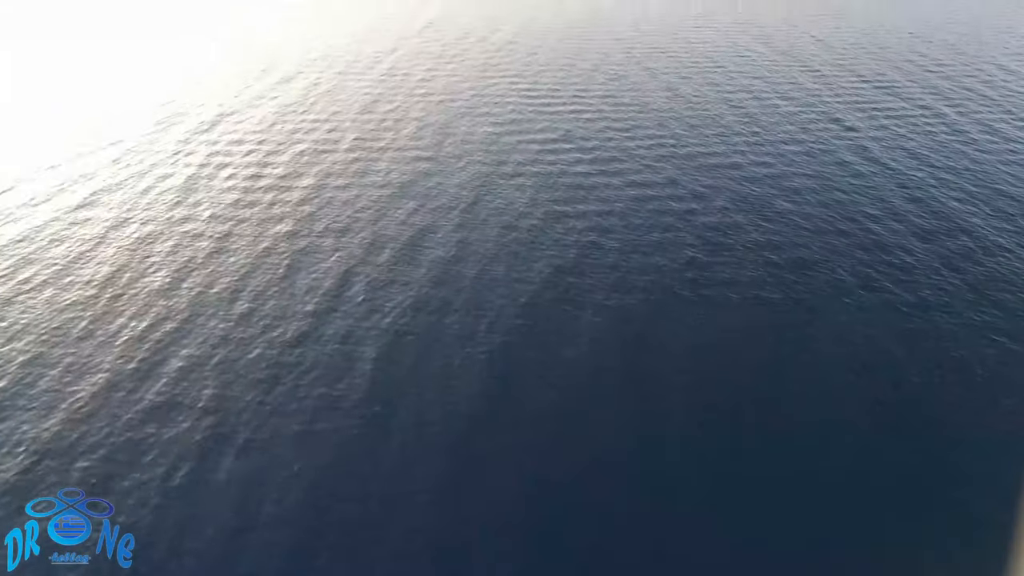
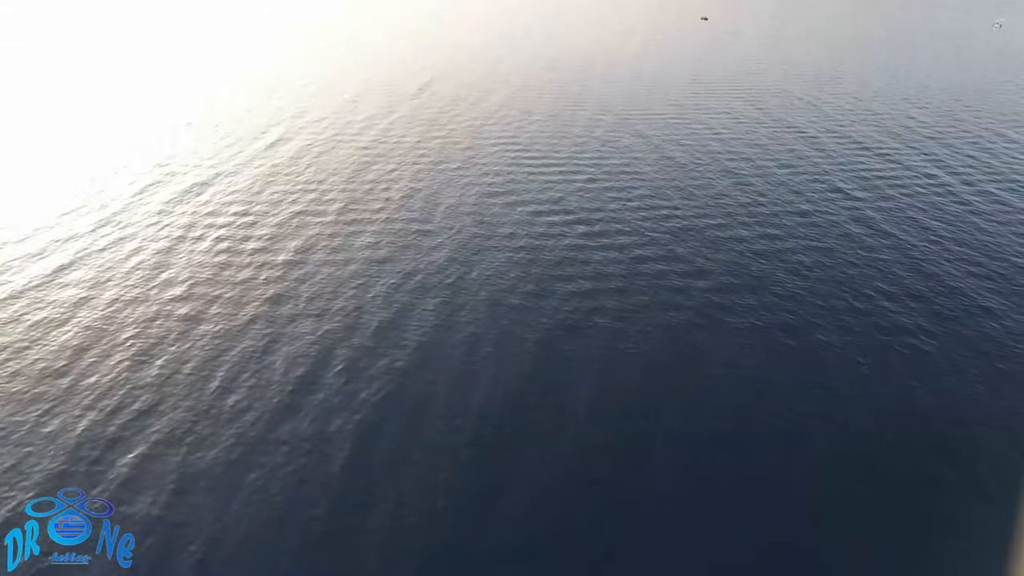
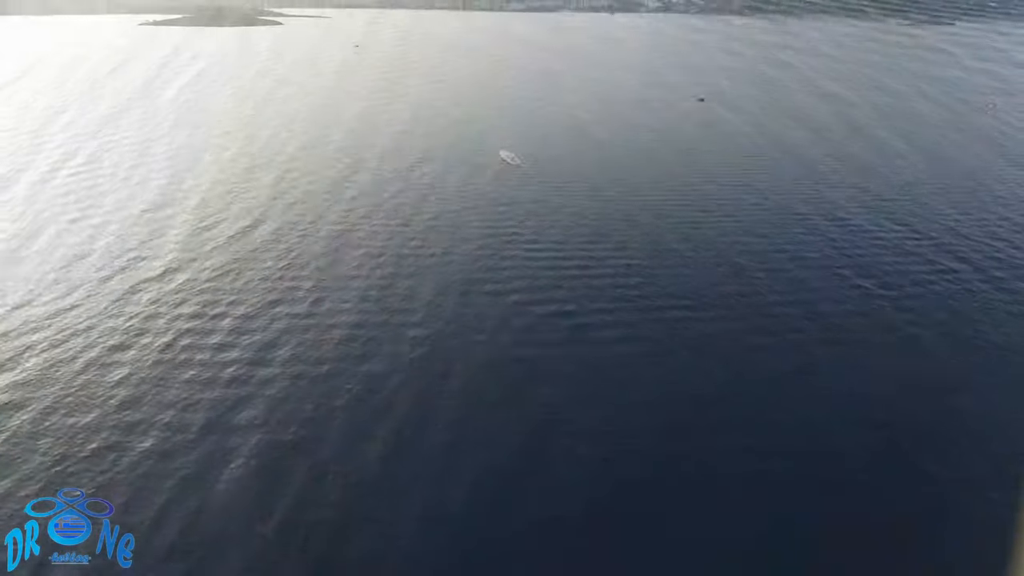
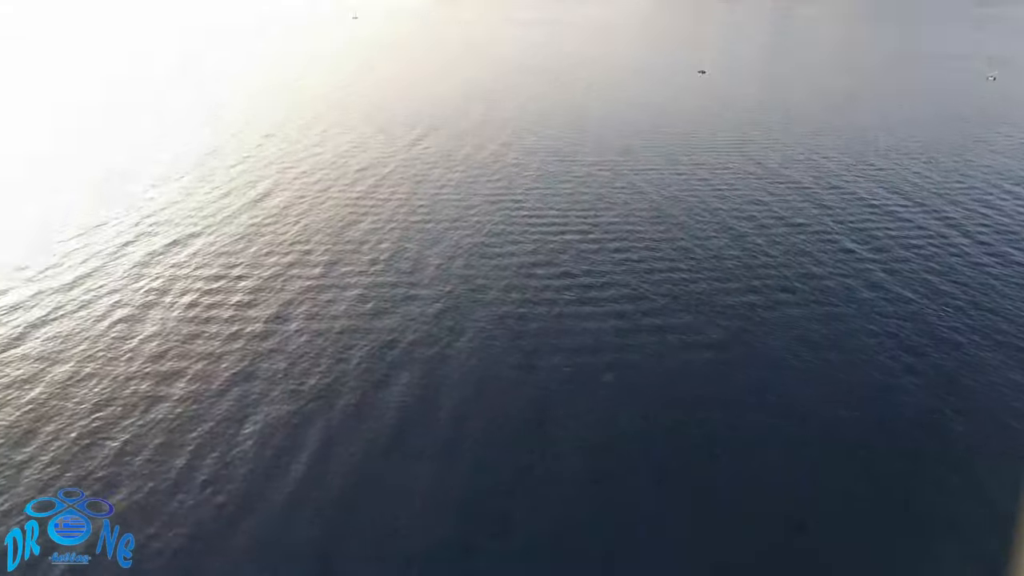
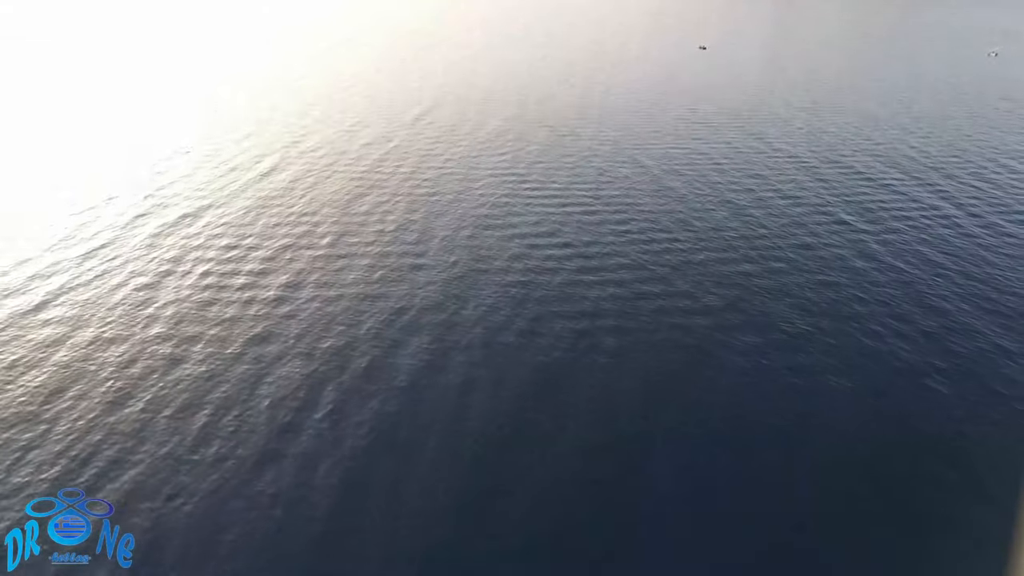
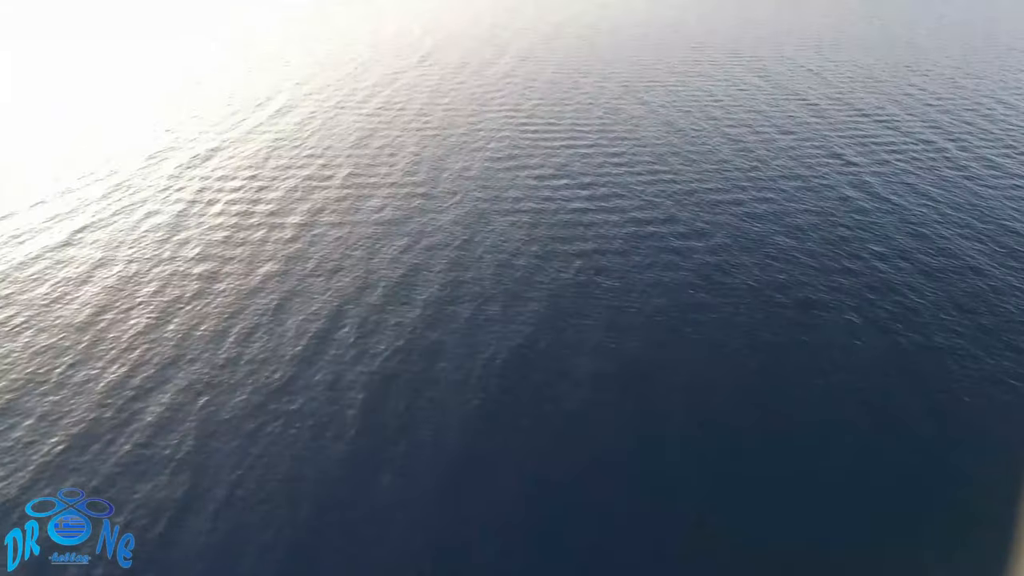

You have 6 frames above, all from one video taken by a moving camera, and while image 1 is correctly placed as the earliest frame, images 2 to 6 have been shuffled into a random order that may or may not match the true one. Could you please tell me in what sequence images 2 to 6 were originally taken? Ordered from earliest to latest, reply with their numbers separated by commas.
6, 2, 5, 4, 3
